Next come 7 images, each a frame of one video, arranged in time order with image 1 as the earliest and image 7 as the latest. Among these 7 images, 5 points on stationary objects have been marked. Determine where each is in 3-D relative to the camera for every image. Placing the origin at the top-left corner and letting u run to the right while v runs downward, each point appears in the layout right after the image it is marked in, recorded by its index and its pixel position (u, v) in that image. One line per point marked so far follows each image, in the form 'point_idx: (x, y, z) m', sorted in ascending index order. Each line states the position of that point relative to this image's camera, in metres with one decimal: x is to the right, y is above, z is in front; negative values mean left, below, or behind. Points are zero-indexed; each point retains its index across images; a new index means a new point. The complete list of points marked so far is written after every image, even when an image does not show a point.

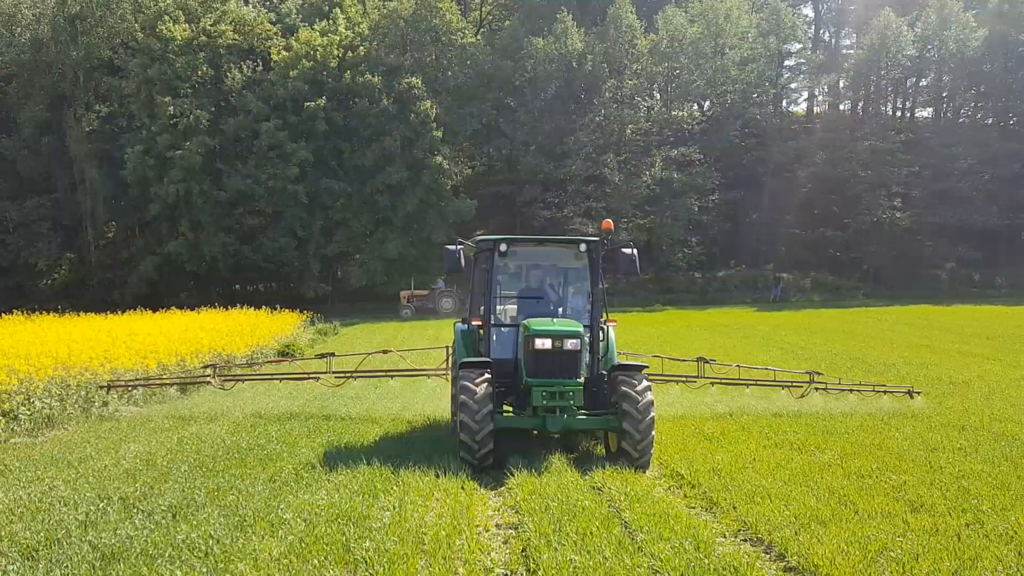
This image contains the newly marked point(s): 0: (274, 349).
0: (-5.6, -1.4, +17.9) m
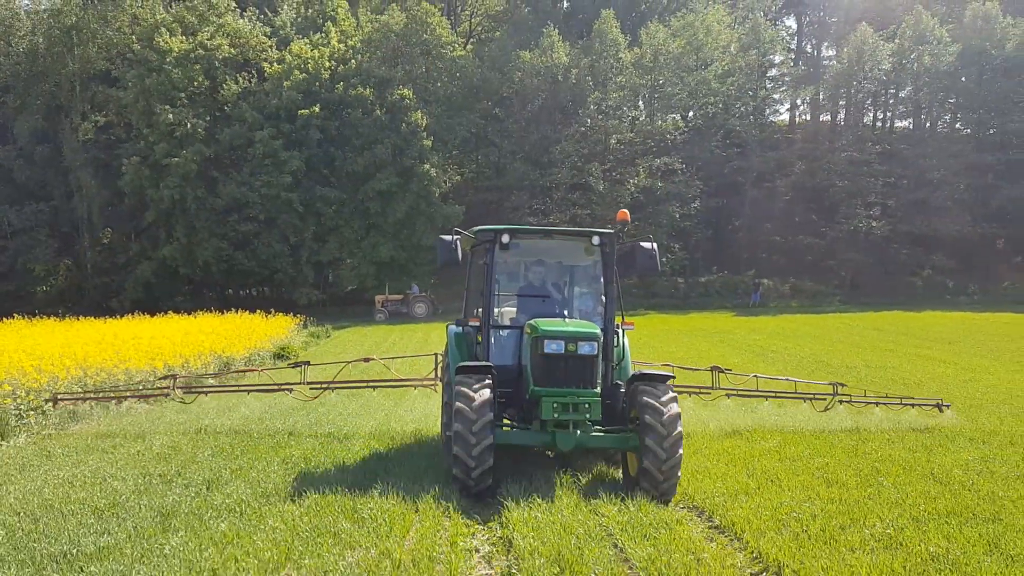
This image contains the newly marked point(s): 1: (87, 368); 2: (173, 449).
0: (-5.8, -1.5, +18.3) m
1: (-7.2, -1.4, +13.2) m
2: (-3.8, -1.8, +9.0) m
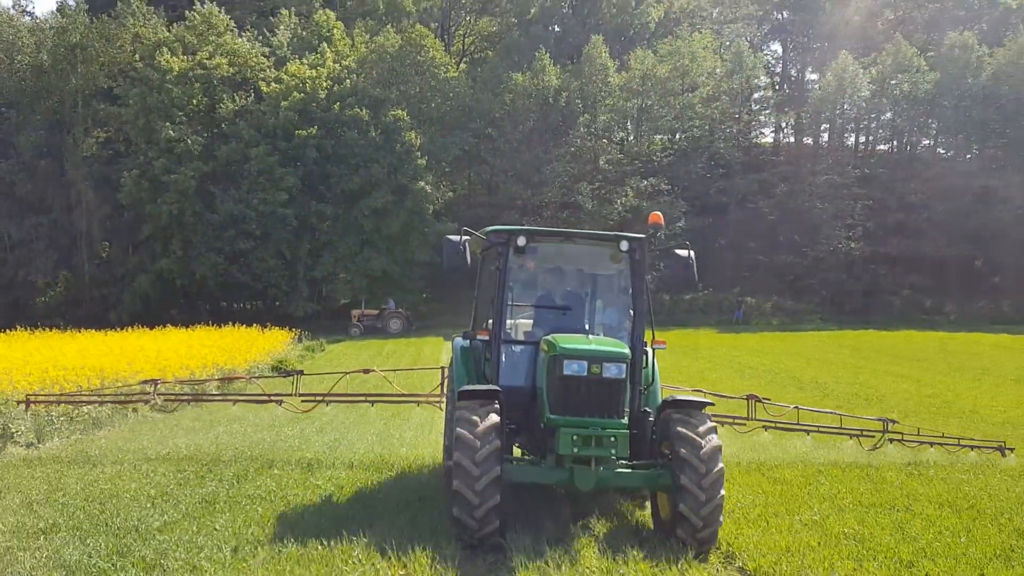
0: (-5.8, -1.8, +18.6) m
1: (-7.1, -1.6, +13.4) m
2: (-3.7, -1.9, +9.3) m
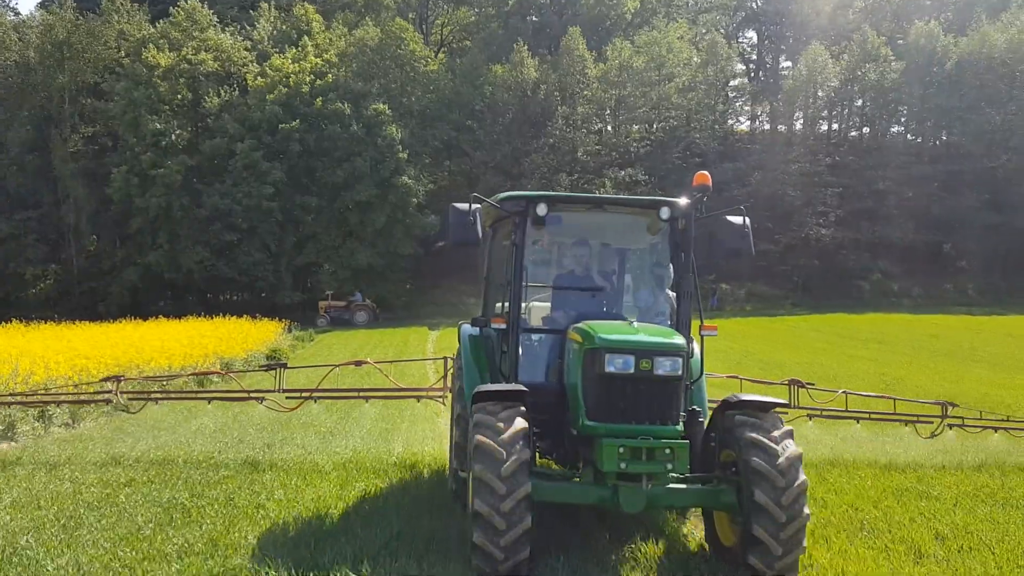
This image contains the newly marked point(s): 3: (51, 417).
0: (-6.0, -1.6, +18.9) m
1: (-7.2, -1.5, +13.7) m
2: (-3.6, -1.7, +9.7) m
3: (-5.8, -1.6, +9.7) m
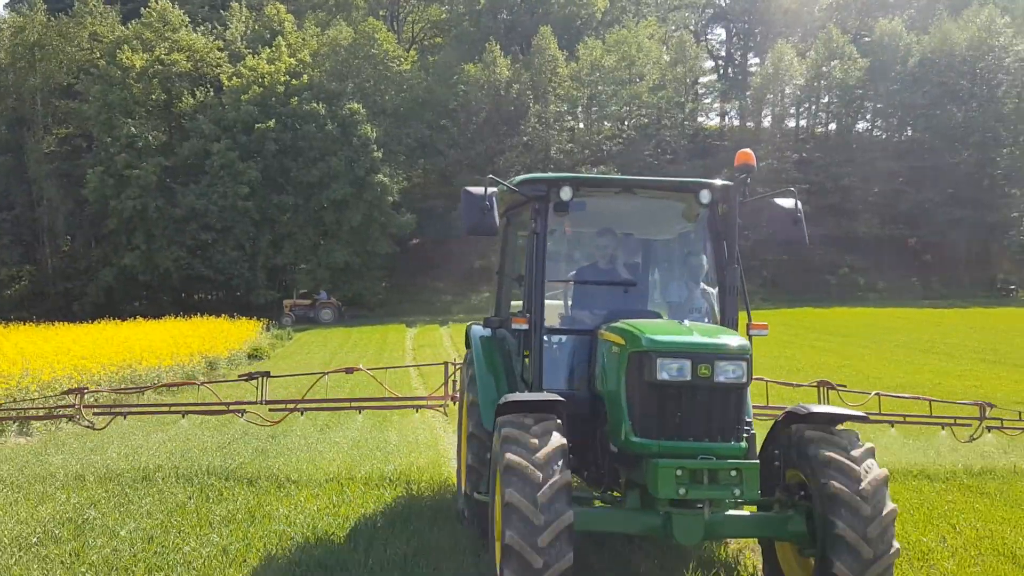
0: (-6.5, -1.6, +19.0) m
1: (-7.5, -1.5, +13.8) m
2: (-3.7, -1.6, +9.9) m
3: (-5.9, -1.6, +9.8) m
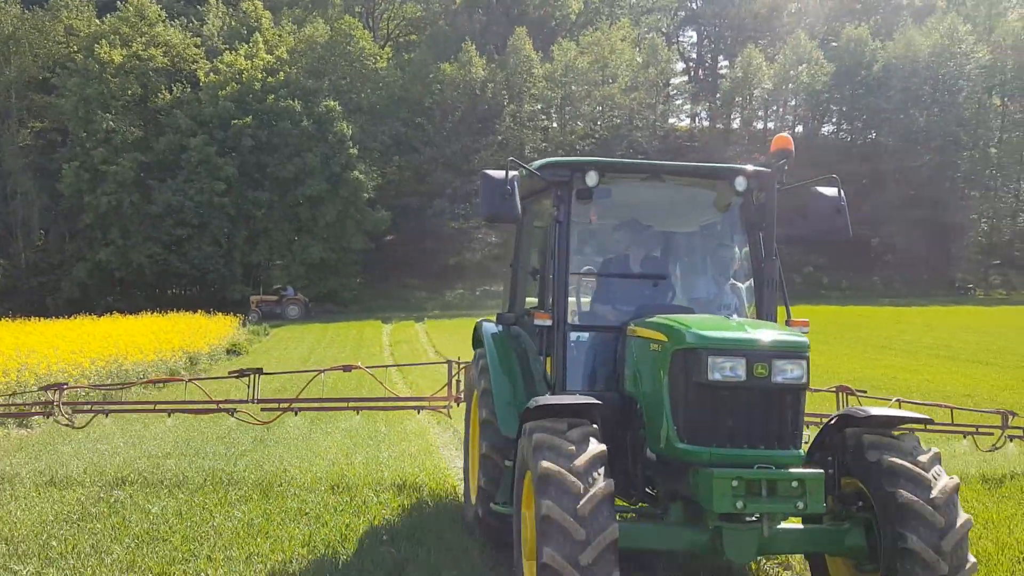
0: (-7.1, -1.5, +19.2) m
1: (-7.8, -1.3, +13.9) m
2: (-3.9, -1.5, +10.1) m
3: (-6.1, -1.5, +9.9) m
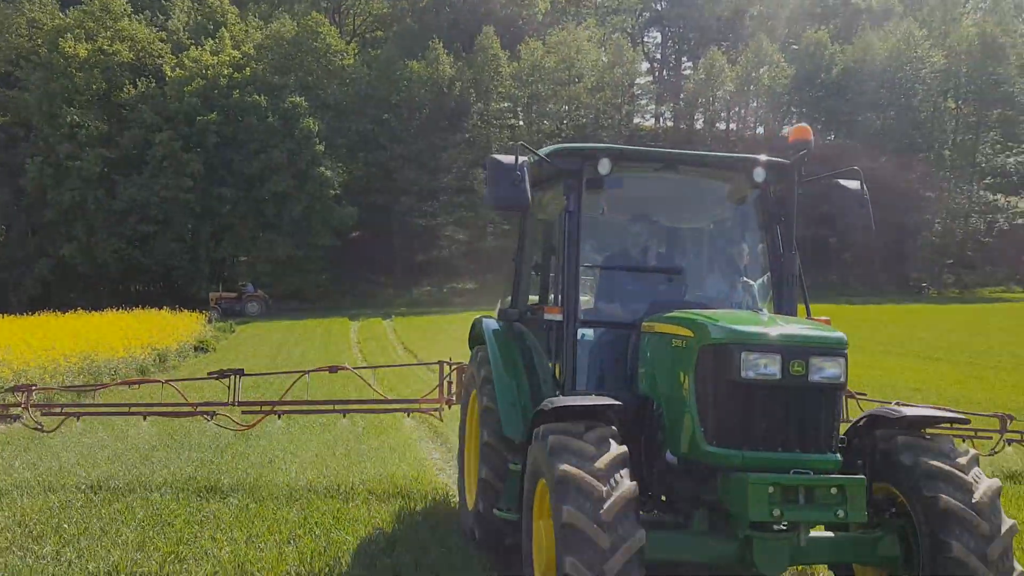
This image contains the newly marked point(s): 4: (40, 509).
0: (-7.7, -1.4, +19.0) m
1: (-8.2, -1.3, +13.7) m
2: (-4.2, -1.5, +10.2) m
3: (-6.3, -1.4, +9.9) m
4: (-3.3, -1.6, +5.4) m
